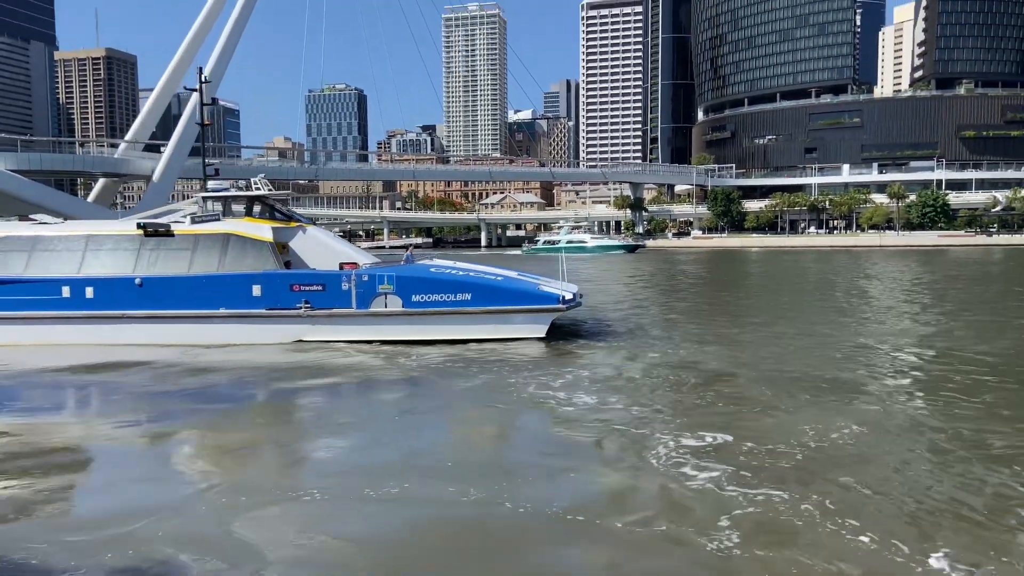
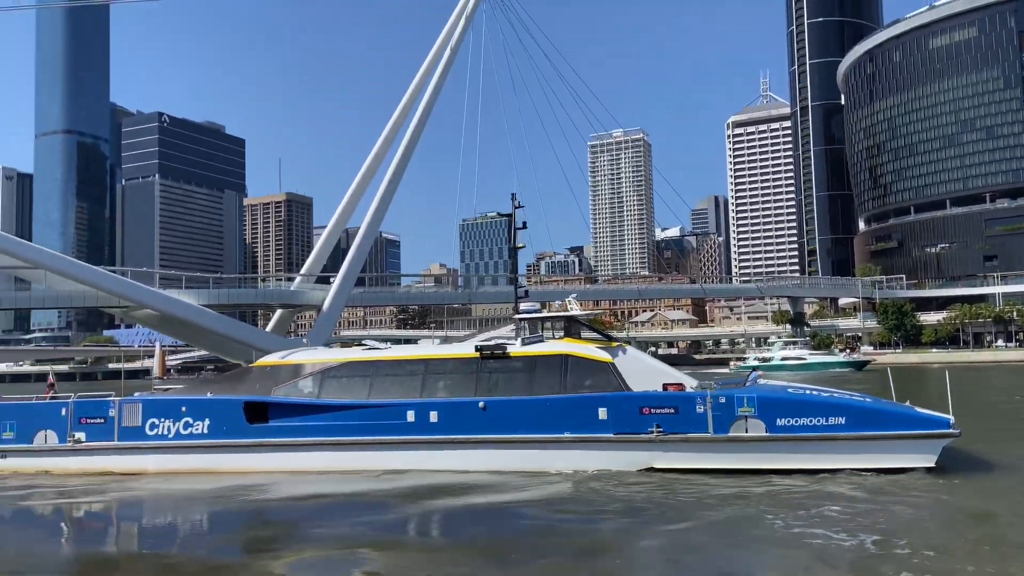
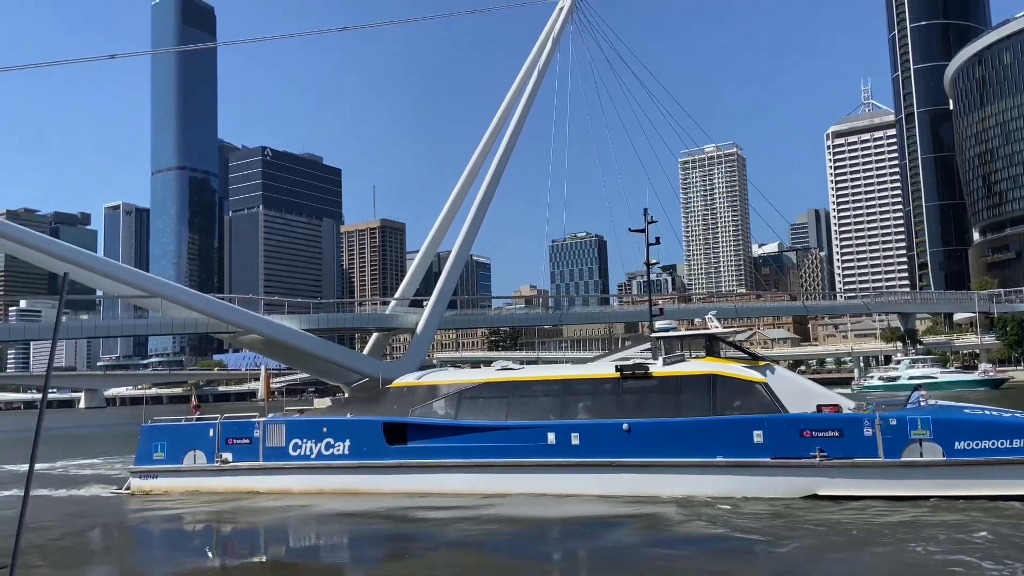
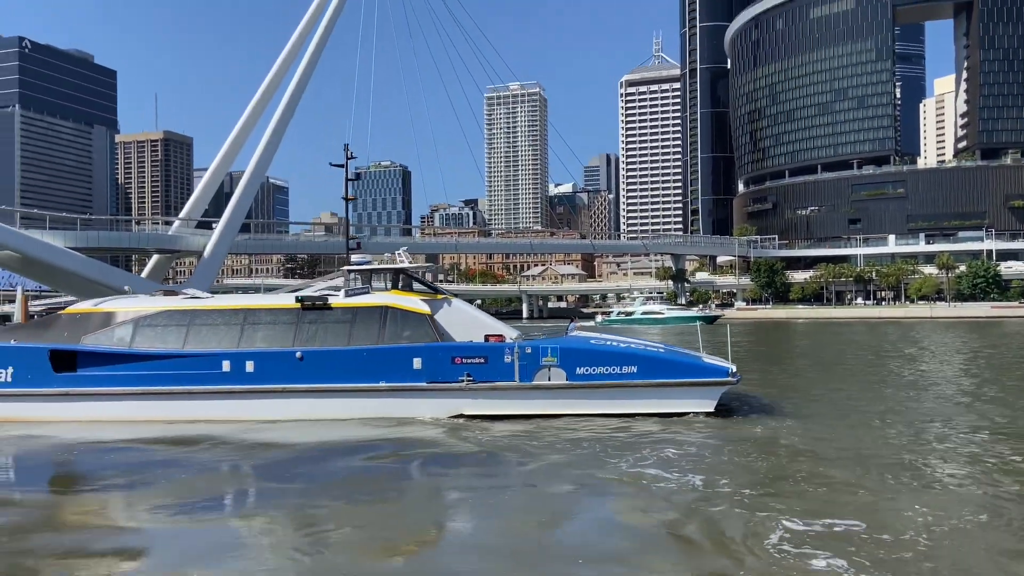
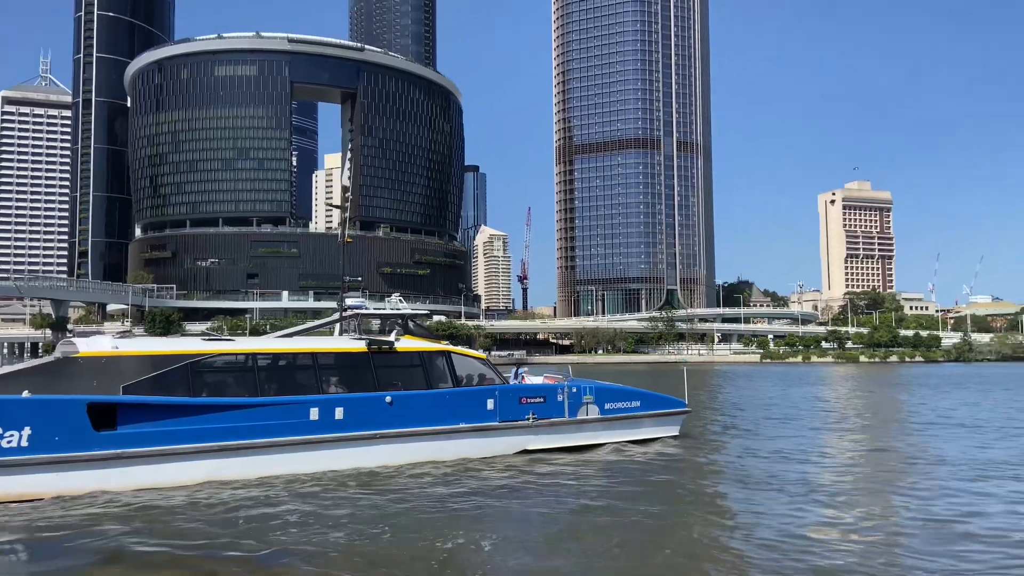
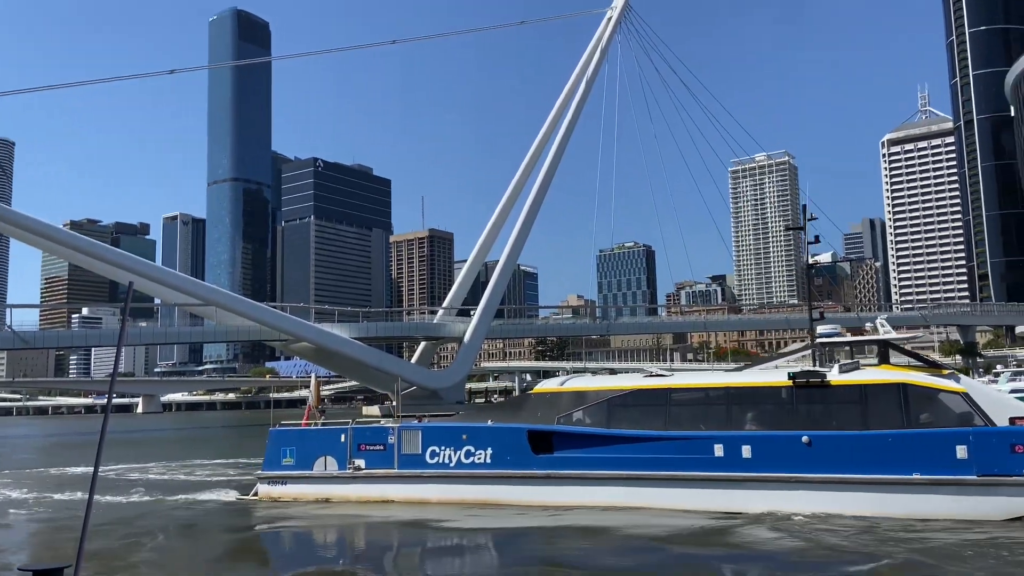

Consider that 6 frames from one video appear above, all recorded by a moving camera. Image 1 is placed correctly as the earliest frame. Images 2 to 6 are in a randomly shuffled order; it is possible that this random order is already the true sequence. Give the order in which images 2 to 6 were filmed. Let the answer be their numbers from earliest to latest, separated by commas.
4, 2, 3, 6, 5
